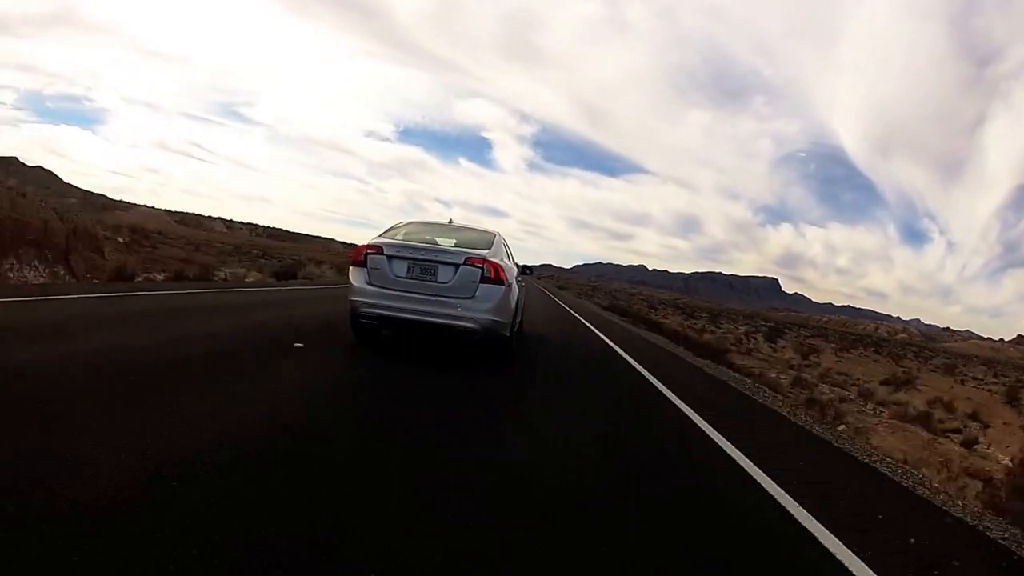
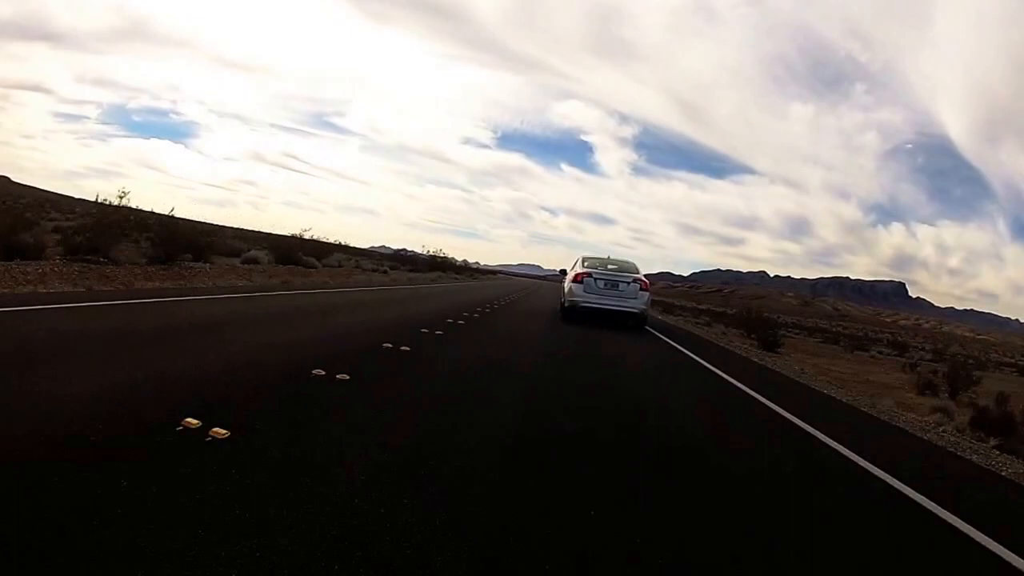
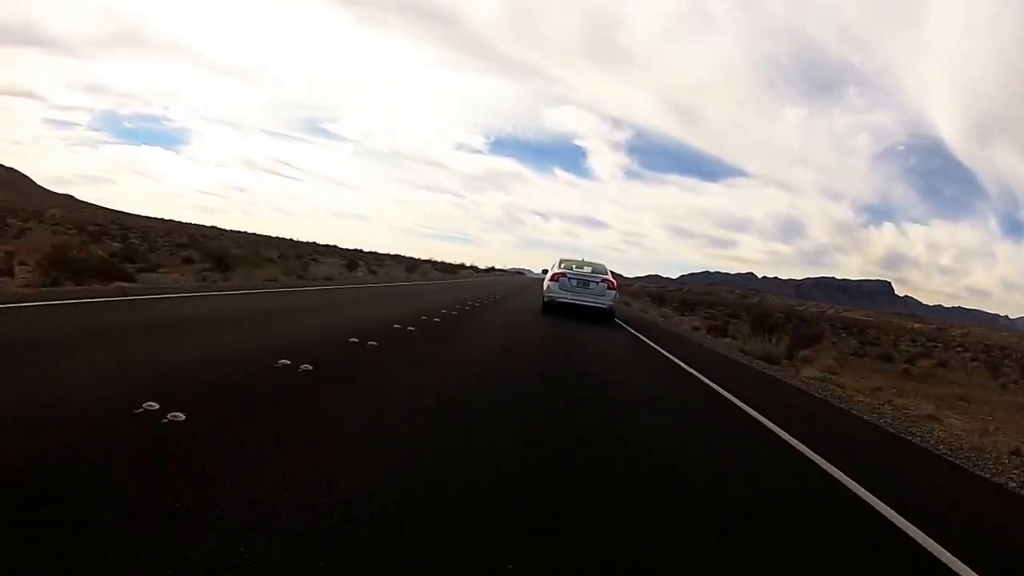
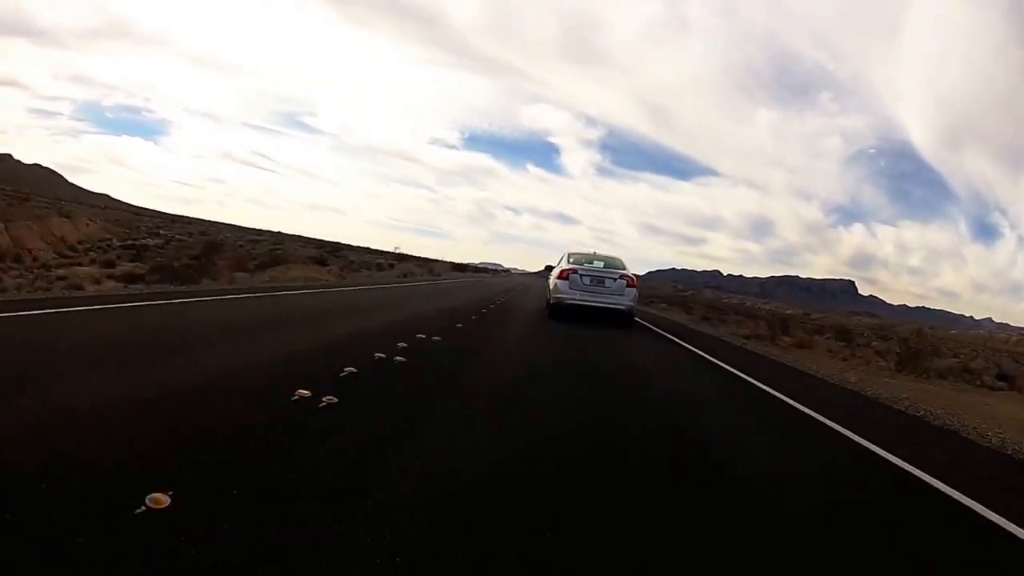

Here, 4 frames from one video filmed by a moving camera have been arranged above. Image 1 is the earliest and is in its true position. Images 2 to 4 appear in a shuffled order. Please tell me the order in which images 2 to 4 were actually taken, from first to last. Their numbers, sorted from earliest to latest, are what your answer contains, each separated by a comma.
4, 3, 2
